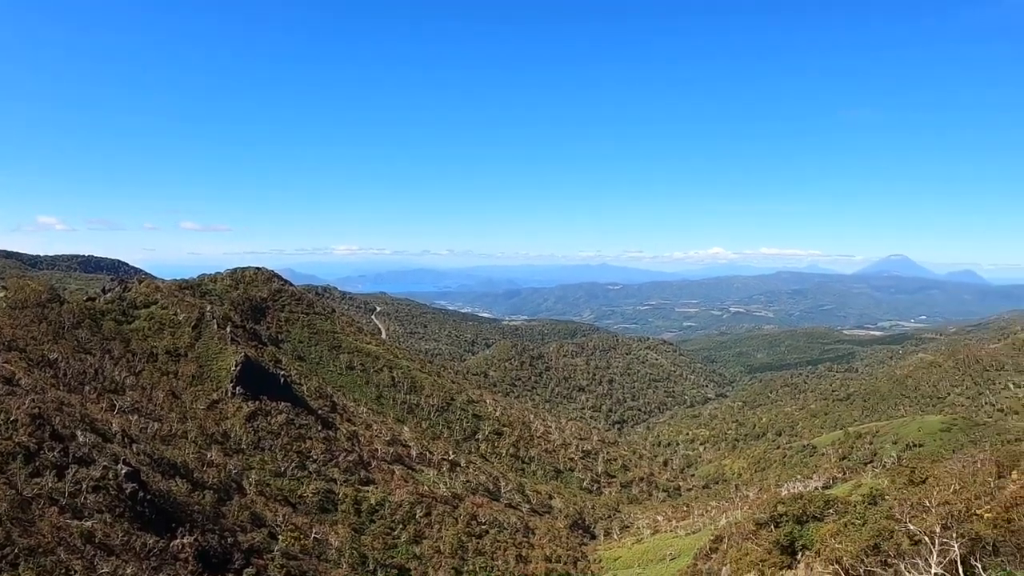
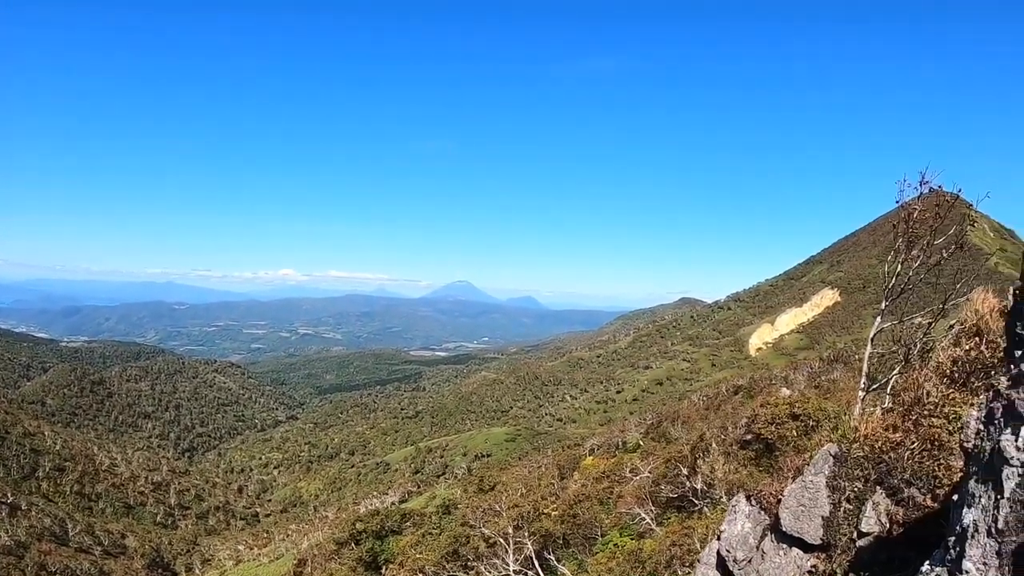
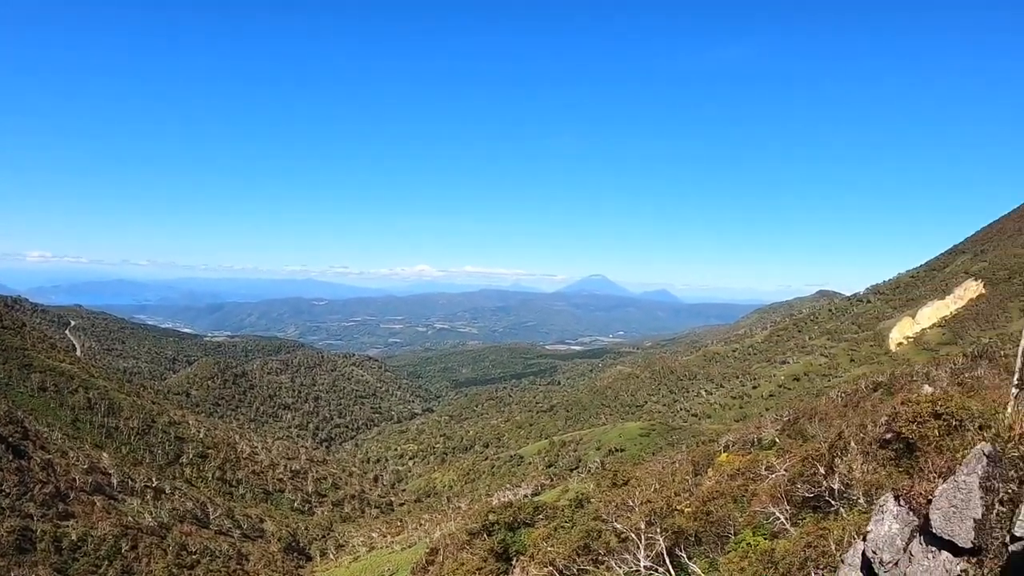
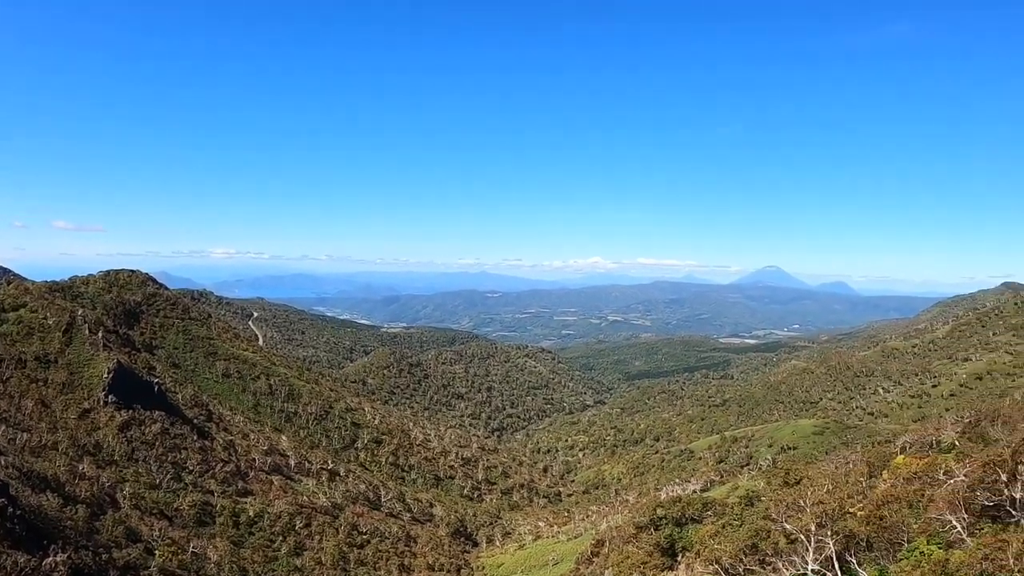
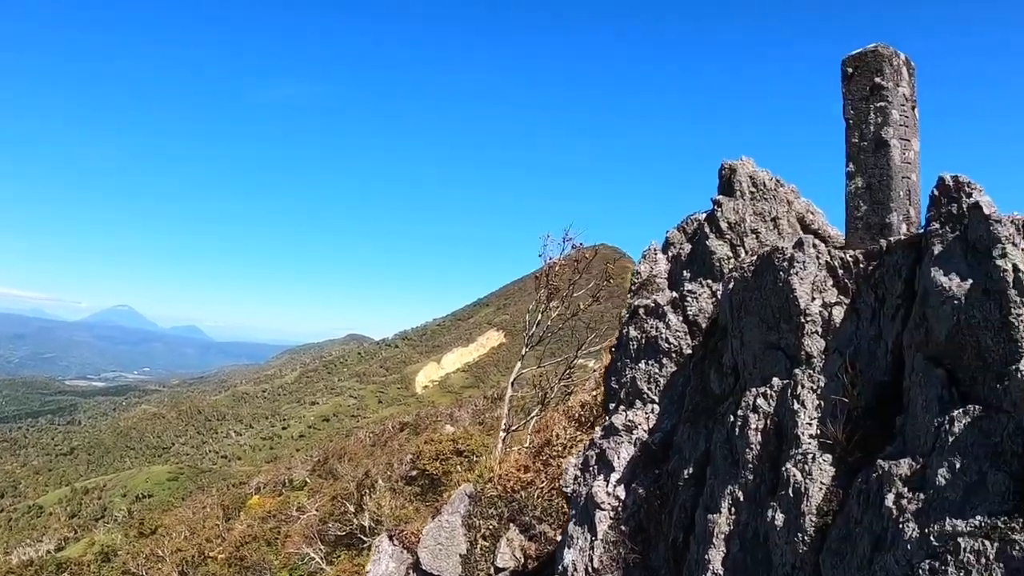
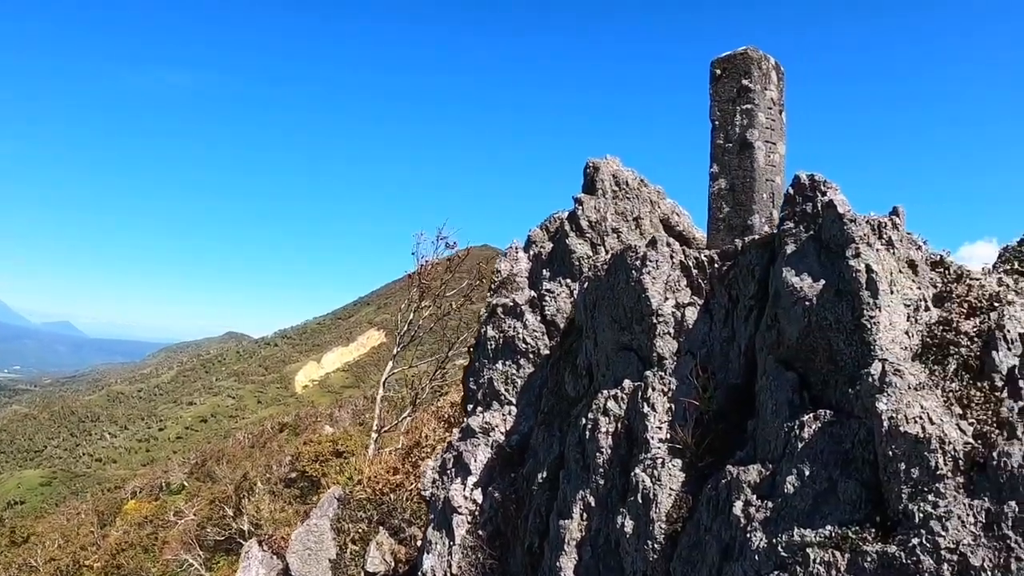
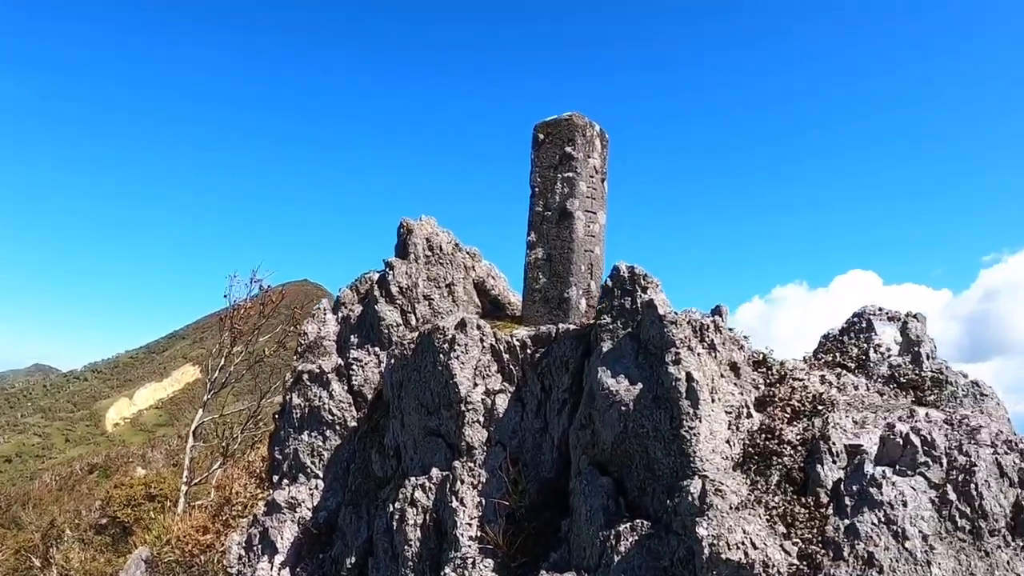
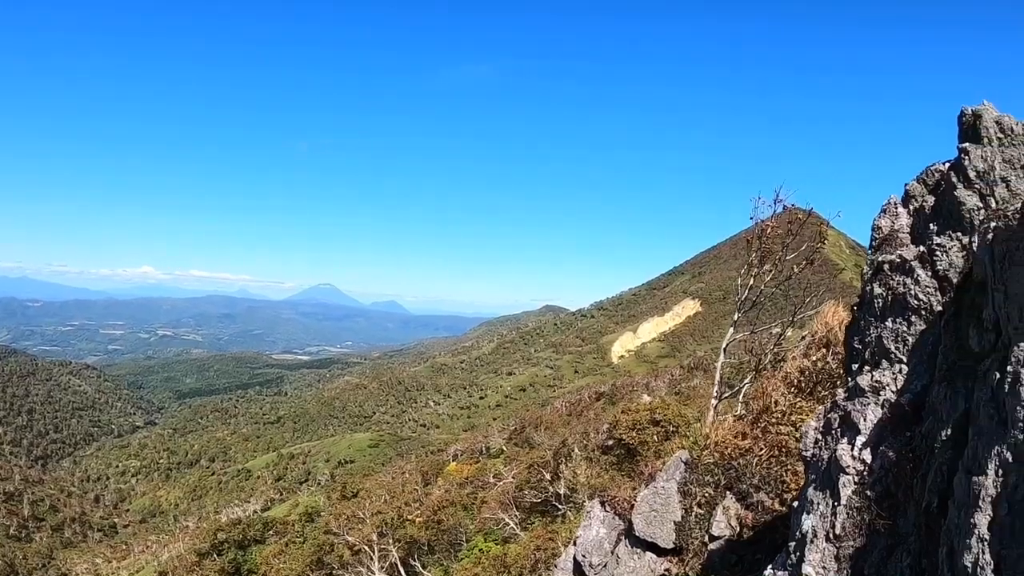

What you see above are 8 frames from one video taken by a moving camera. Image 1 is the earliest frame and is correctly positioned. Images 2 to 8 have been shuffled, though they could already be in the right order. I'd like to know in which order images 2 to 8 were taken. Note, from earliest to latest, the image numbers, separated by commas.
4, 3, 2, 8, 5, 6, 7
